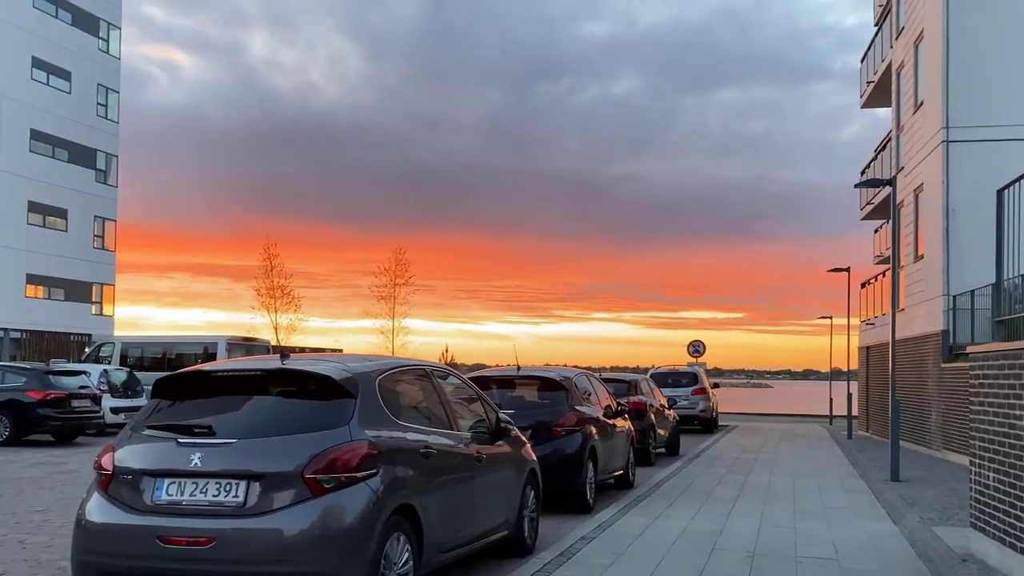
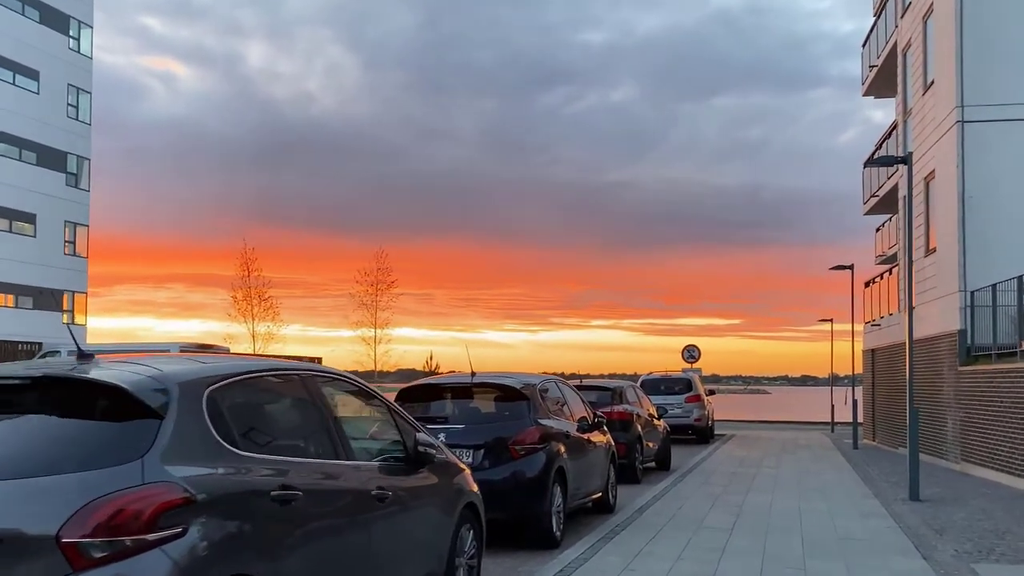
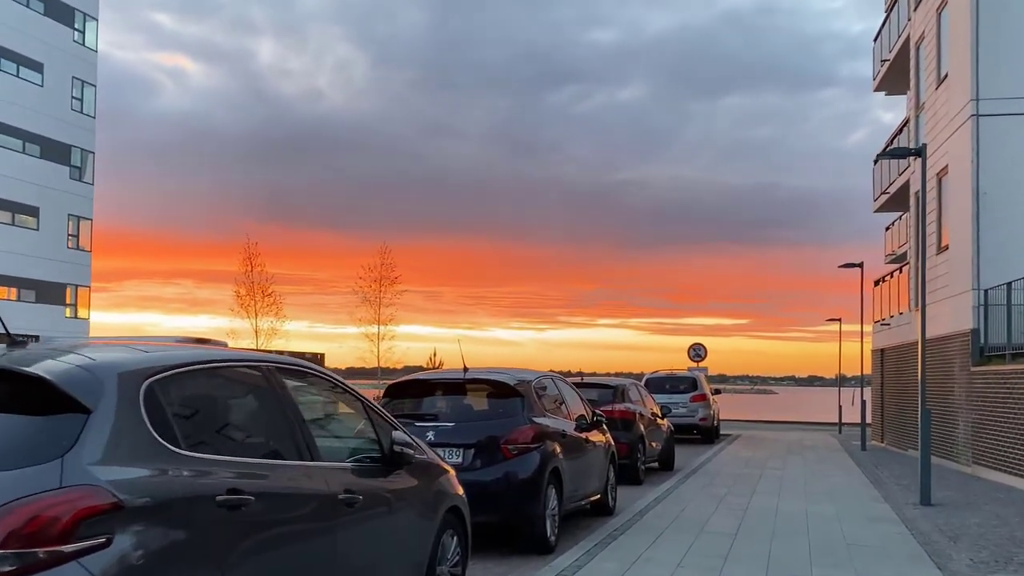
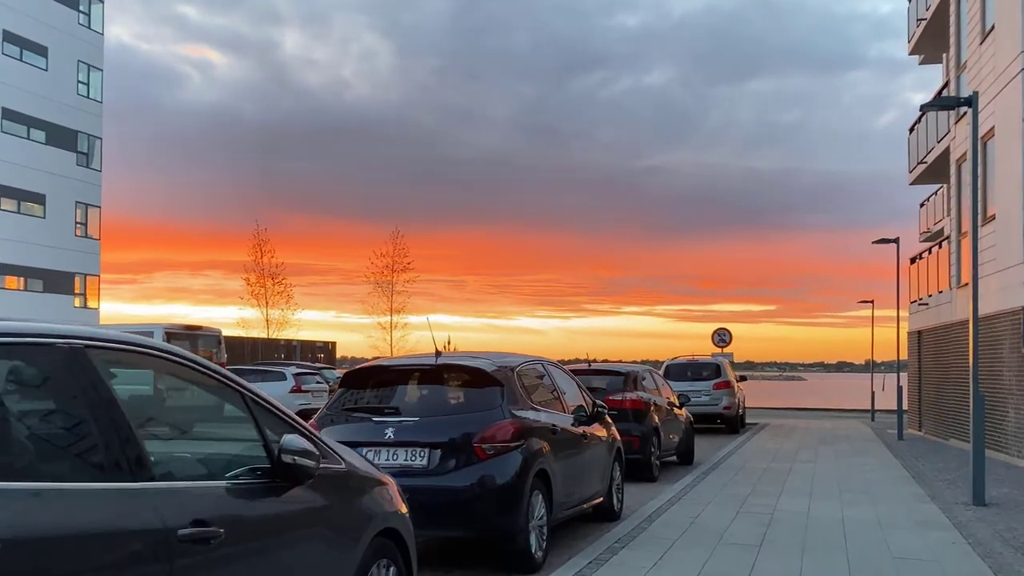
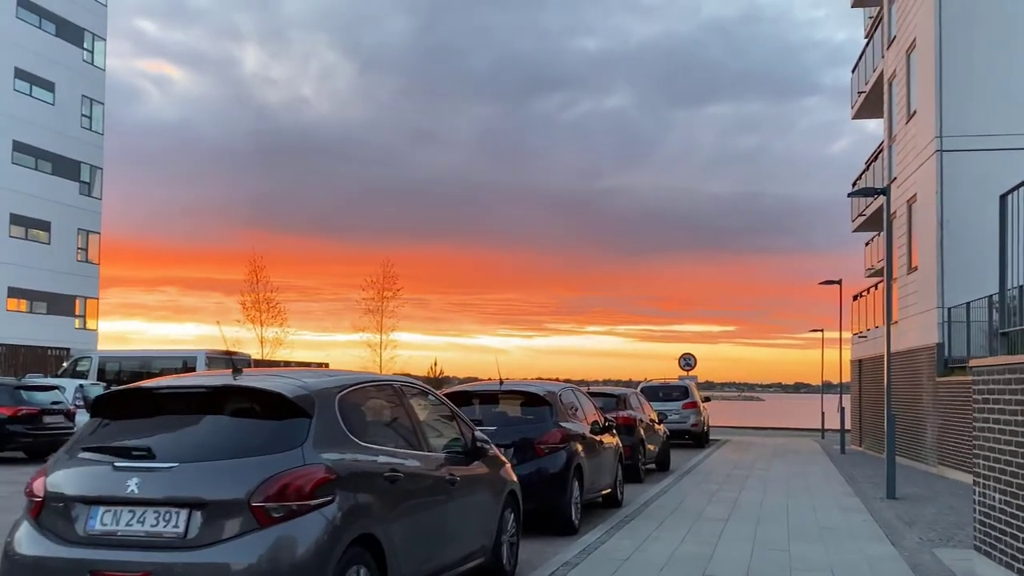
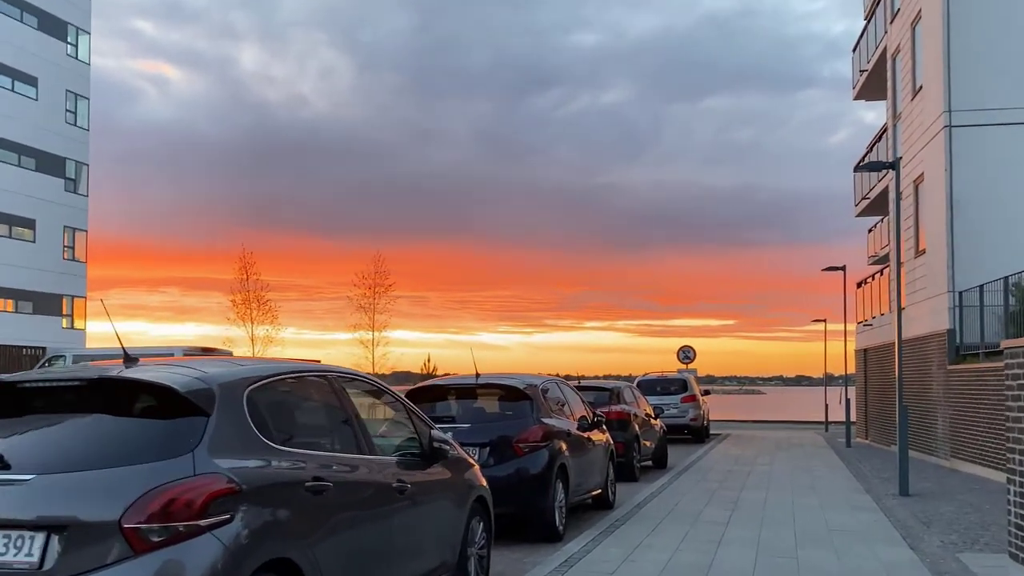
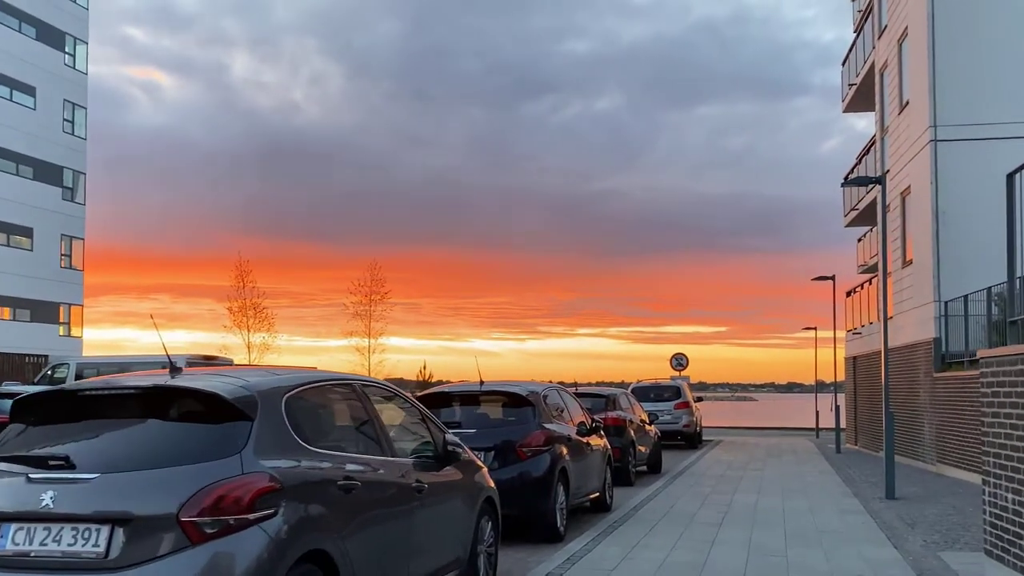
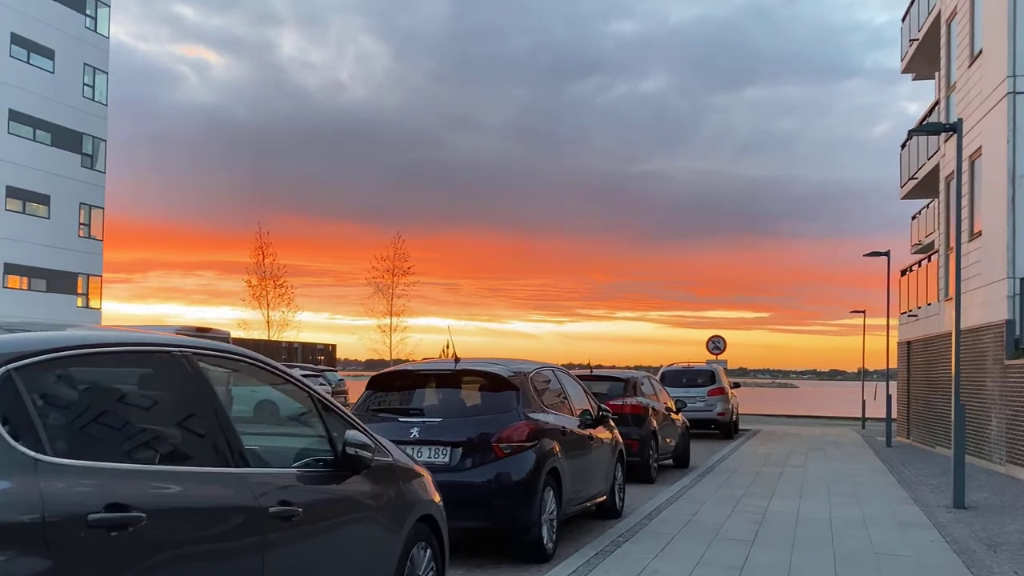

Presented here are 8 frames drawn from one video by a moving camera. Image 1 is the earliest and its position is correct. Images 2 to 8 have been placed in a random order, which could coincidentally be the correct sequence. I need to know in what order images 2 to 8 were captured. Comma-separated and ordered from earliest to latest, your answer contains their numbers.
5, 7, 6, 2, 3, 8, 4
